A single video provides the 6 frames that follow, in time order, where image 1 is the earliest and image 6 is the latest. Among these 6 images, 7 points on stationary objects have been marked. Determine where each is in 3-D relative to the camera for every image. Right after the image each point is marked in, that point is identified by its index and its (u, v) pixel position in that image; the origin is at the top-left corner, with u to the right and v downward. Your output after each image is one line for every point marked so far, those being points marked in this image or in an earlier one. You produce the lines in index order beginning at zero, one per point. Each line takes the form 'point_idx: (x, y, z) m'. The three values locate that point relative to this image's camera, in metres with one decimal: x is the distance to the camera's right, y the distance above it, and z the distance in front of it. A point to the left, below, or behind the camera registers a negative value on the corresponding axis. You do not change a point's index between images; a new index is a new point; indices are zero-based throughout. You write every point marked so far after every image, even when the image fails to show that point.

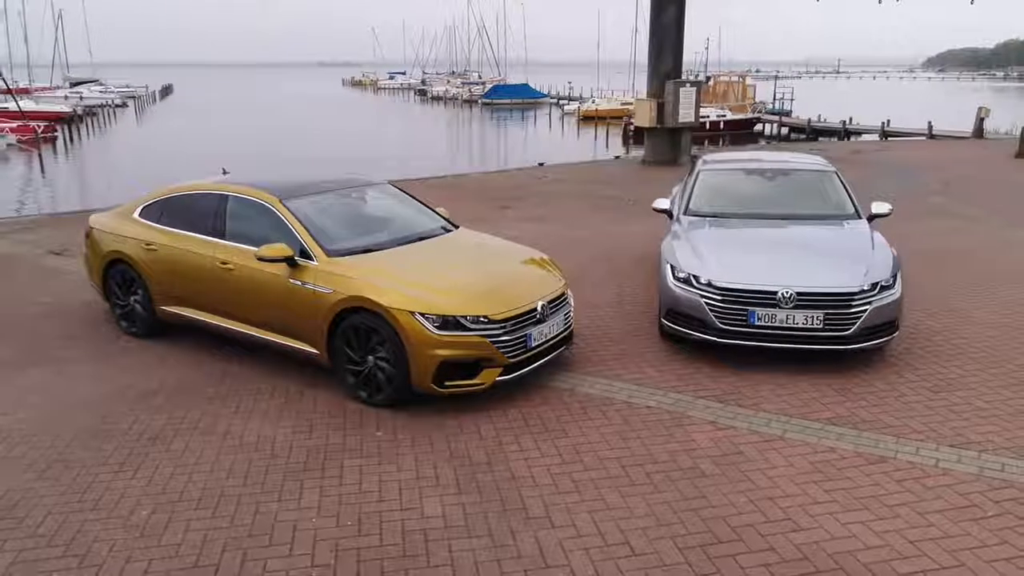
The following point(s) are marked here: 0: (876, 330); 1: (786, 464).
0: (+2.6, -0.3, +5.5) m
1: (+1.5, -1.0, +4.3) m
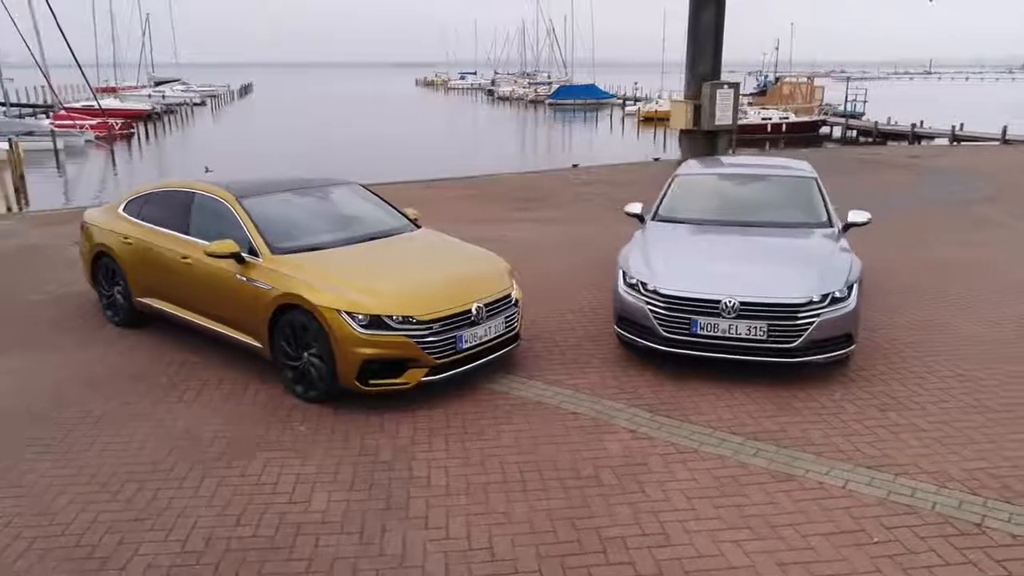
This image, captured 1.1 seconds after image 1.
0: (+2.2, -0.4, +5.3) m
1: (+1.0, -1.0, +4.2) m
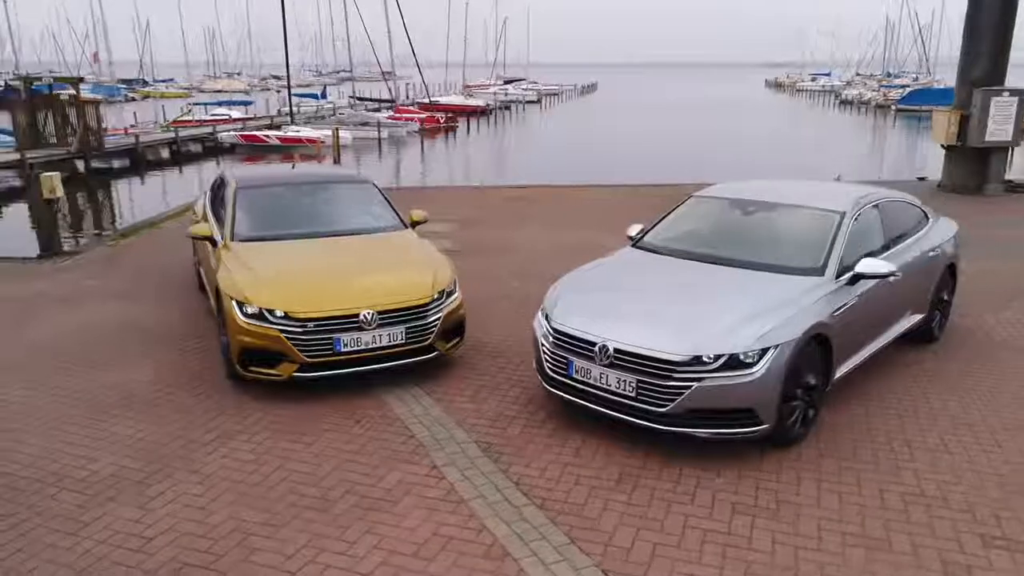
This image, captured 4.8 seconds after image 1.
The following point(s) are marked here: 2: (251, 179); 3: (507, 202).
0: (+1.1, -0.7, +4.3) m
1: (-0.5, -1.2, +3.8) m
2: (-2.4, +1.0, +6.9) m
3: (-0.1, +1.5, +13.6) m
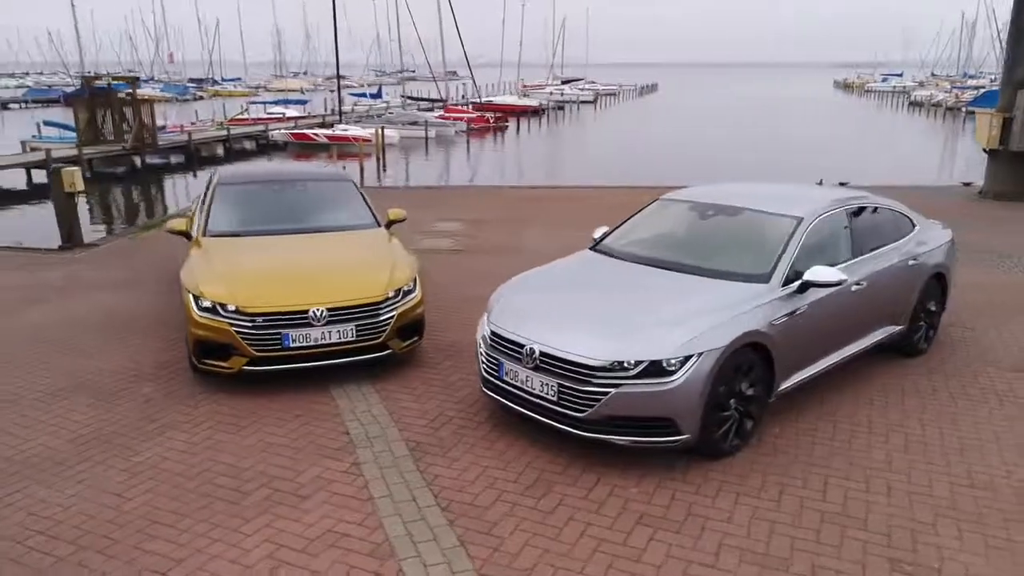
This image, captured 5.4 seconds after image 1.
0: (+0.7, -0.7, +4.2) m
1: (-1.0, -1.2, +3.8) m
2: (-2.6, +1.0, +7.1) m
3: (+0.2, +1.5, +13.6) m
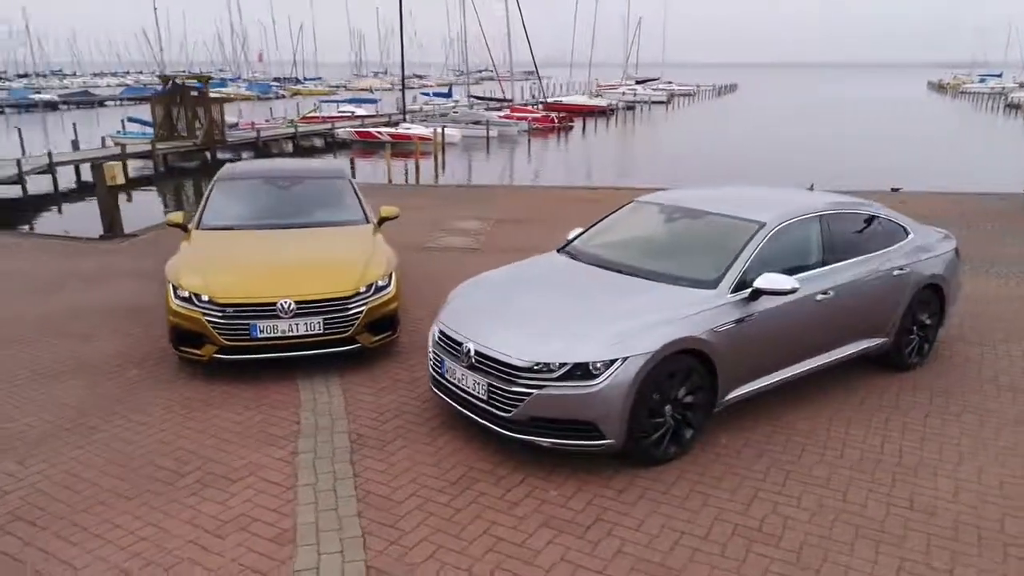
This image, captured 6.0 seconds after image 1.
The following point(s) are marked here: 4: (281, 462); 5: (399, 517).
0: (+0.3, -0.8, +4.2) m
1: (-1.5, -1.1, +4.0) m
2: (-2.6, +1.1, +7.4) m
3: (+0.8, +1.5, +13.6) m
4: (-1.3, -1.0, +4.4) m
5: (-0.5, -1.2, +3.8) m
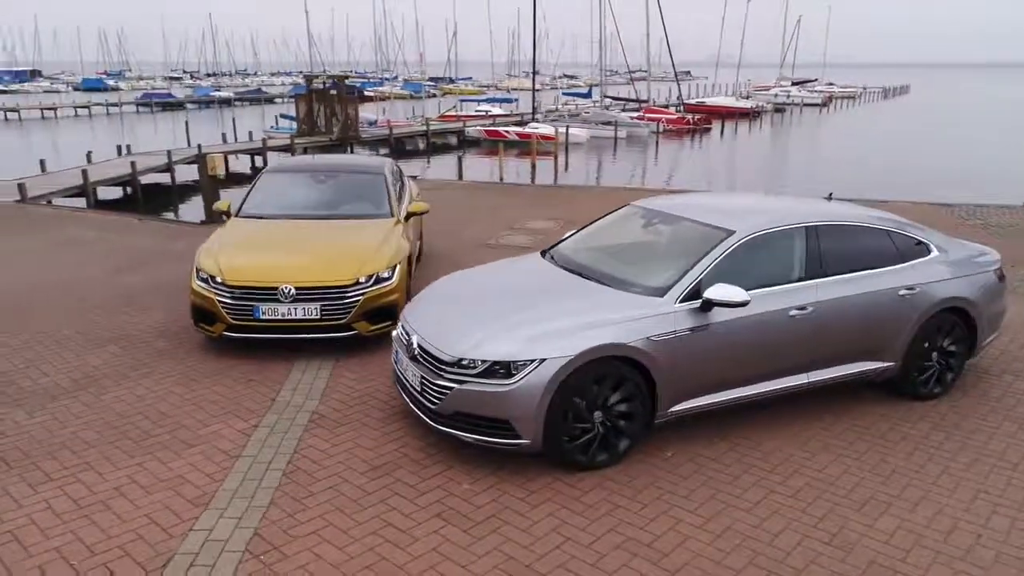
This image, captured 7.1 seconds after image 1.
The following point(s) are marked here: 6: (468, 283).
0: (-0.2, -0.7, +4.2) m
1: (-1.9, -1.0, +4.4) m
2: (-2.3, +1.3, +7.9) m
3: (+2.3, +1.4, +13.3) m
4: (-1.7, -0.9, +4.8) m
5: (-1.0, -1.1, +4.1) m
6: (-0.3, 0.0, +5.2) m
